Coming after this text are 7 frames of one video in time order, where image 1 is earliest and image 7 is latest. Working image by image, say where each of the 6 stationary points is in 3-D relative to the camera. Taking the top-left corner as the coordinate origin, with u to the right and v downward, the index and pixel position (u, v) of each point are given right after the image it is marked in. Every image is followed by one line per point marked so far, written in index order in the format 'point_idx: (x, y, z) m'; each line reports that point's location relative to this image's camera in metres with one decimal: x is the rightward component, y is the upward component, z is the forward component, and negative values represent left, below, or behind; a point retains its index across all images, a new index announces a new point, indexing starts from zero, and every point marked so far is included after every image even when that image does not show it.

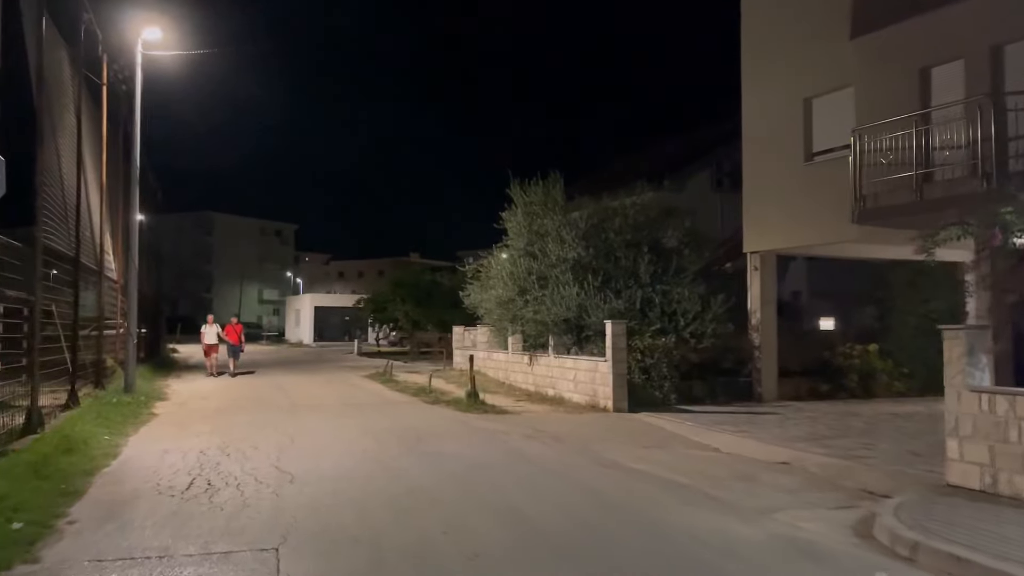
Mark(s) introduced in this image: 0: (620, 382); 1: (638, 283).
0: (+2.1, -1.9, +17.3) m
1: (+2.8, +0.1, +20.1) m
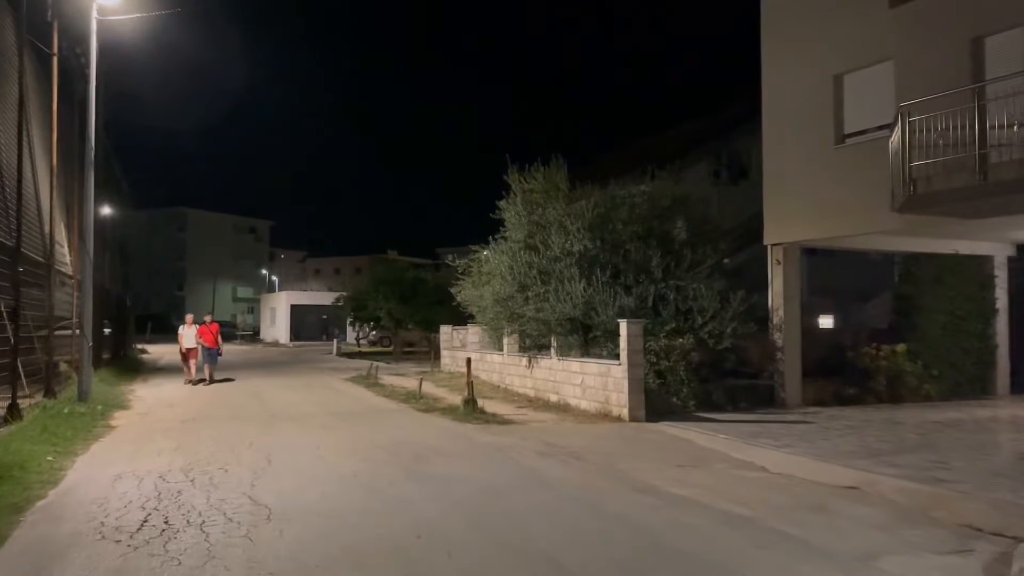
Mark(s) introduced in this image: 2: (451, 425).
0: (+2.1, -1.8, +15.5) m
1: (+2.8, +0.2, +18.3) m
2: (-1.0, -2.4, +15.2) m
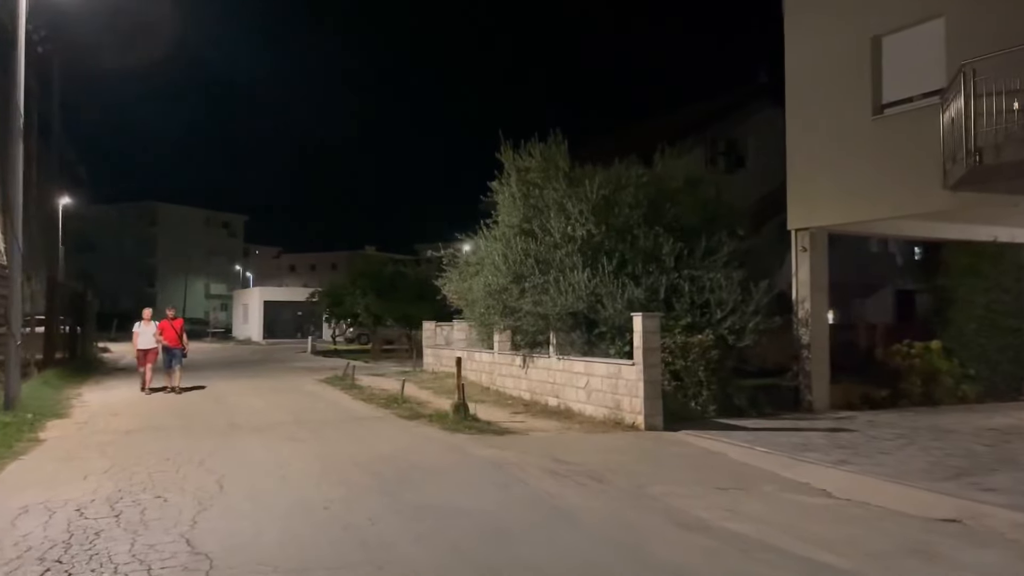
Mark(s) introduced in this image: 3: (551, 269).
0: (+2.1, -1.6, +13.5) m
1: (+2.7, +0.4, +16.3) m
2: (-1.1, -2.2, +13.1) m
3: (+0.7, +0.3, +16.7) m
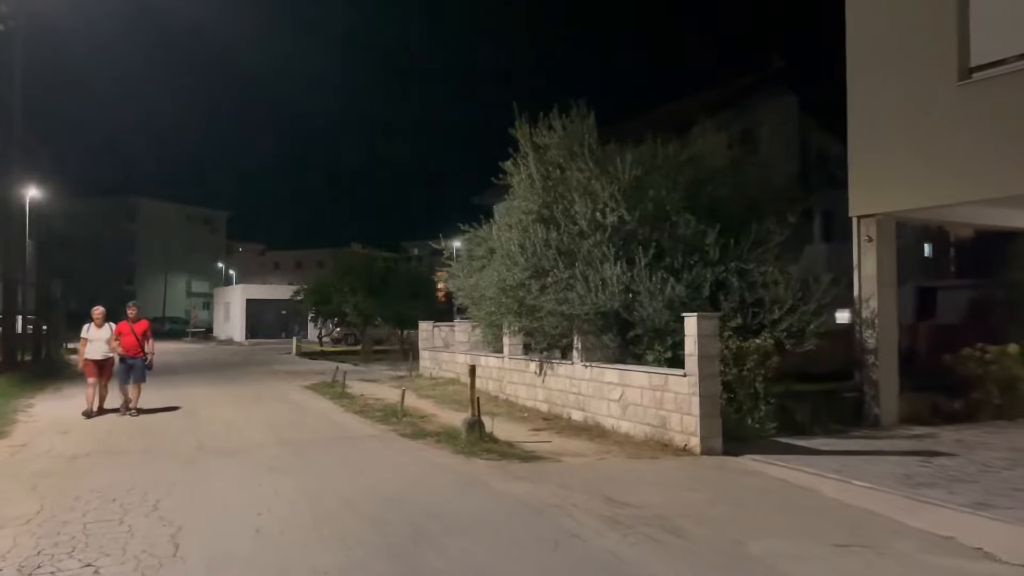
0: (+2.5, -1.6, +11.2) m
1: (+3.0, +0.4, +14.0) m
2: (-0.7, -2.1, +10.8) m
3: (+1.0, +0.4, +14.4) m
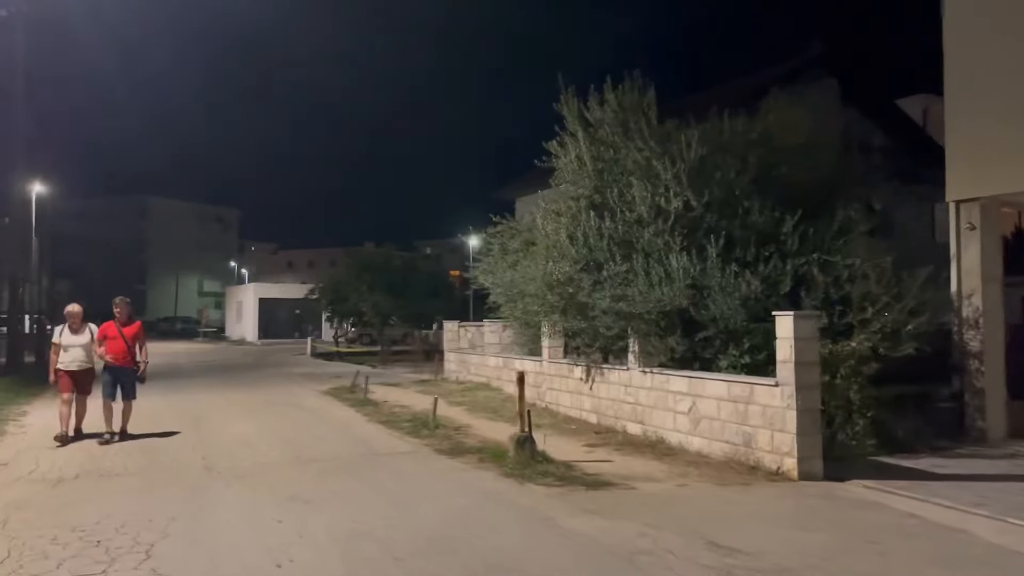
0: (+3.1, -1.5, +9.5) m
1: (+3.7, +0.5, +12.3) m
2: (0.0, -2.1, +9.1) m
3: (+1.7, +0.5, +12.6) m
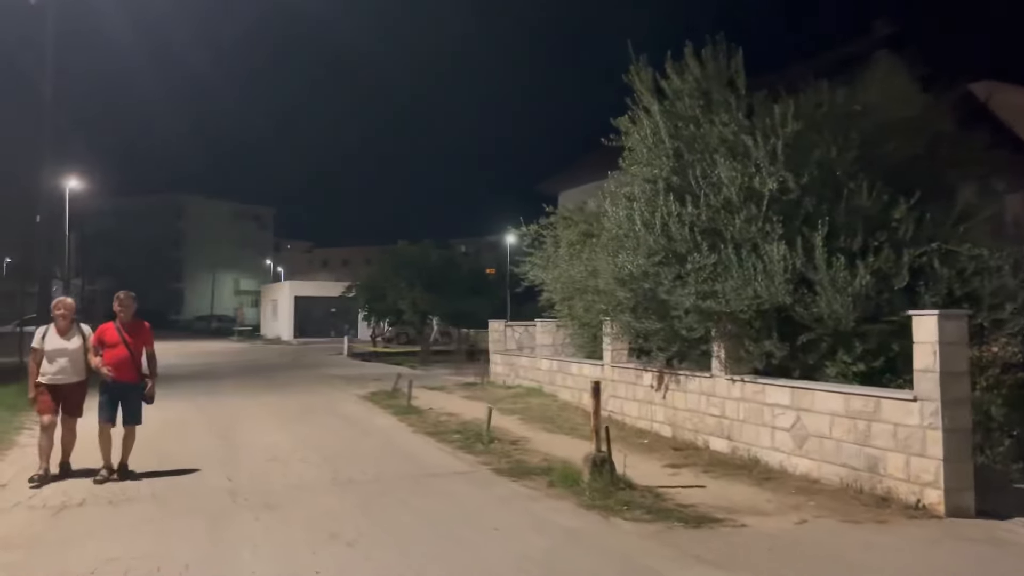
0: (+3.9, -1.4, +7.7) m
1: (+4.6, +0.6, +10.5) m
2: (+0.7, -2.0, +7.5) m
3: (+2.6, +0.5, +10.9) m
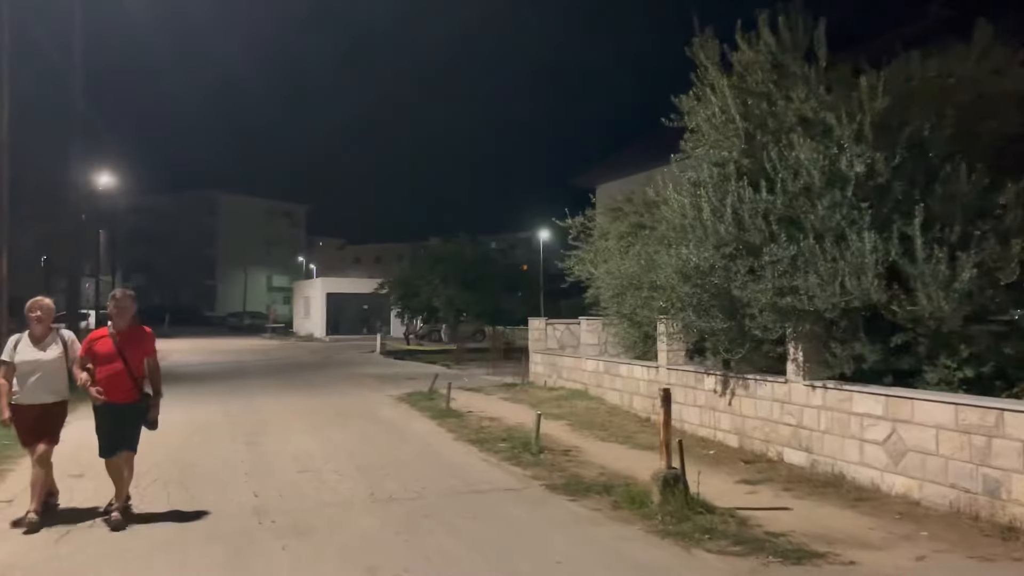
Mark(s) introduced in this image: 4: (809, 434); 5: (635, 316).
0: (+4.3, -1.4, +6.6) m
1: (+5.1, +0.6, +9.3) m
2: (+1.2, -2.0, +6.4) m
3: (+3.2, +0.6, +9.8) m
4: (+3.3, -1.6, +9.6) m
5: (+1.9, -0.4, +13.9) m
